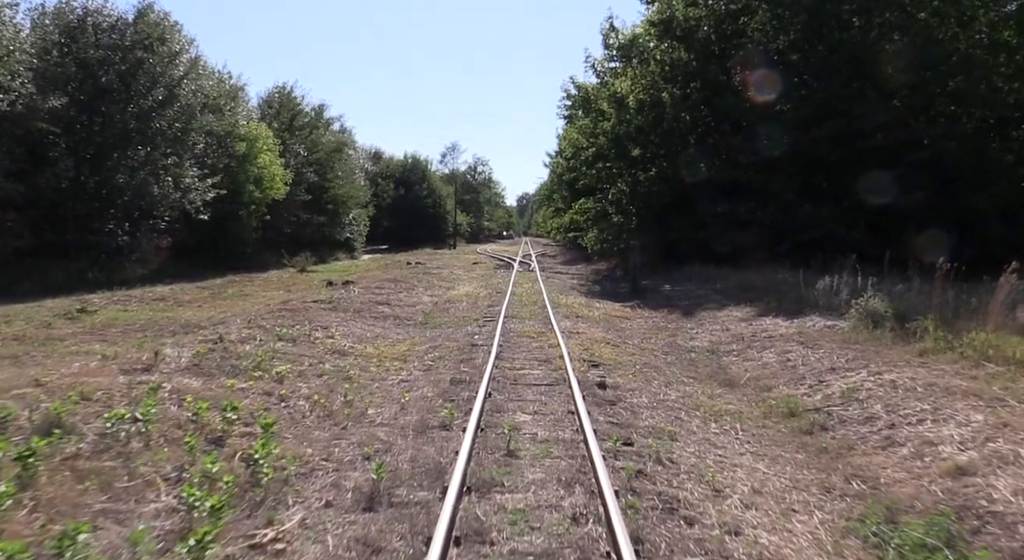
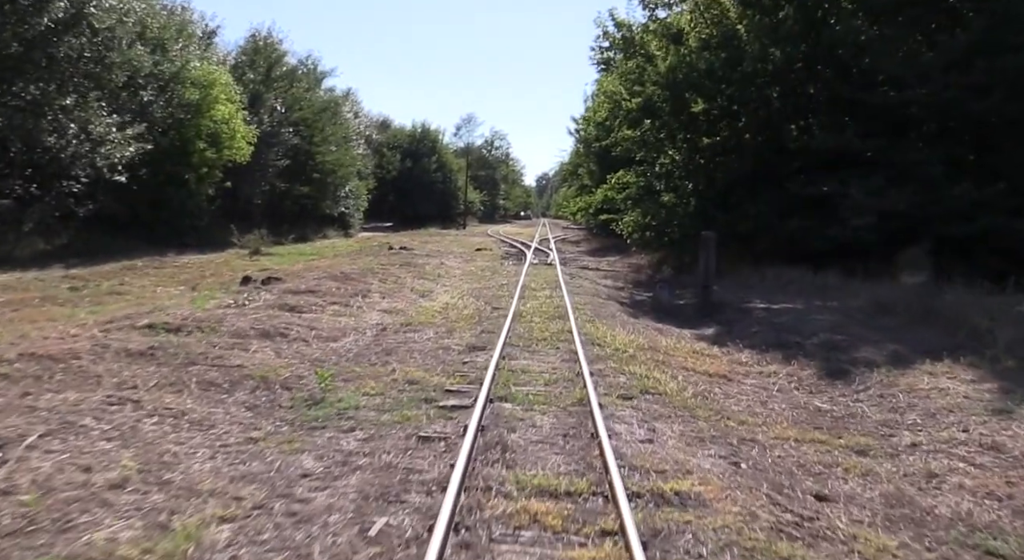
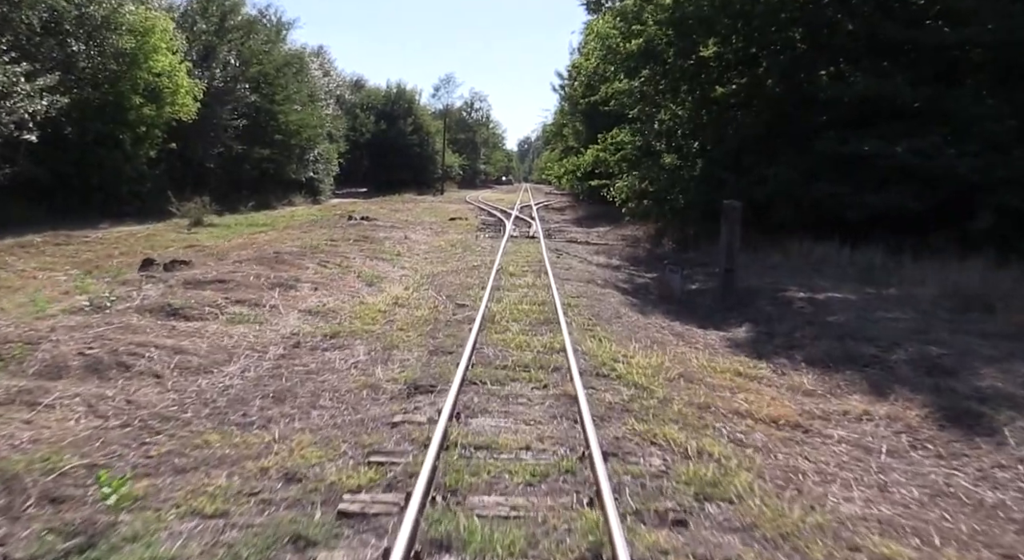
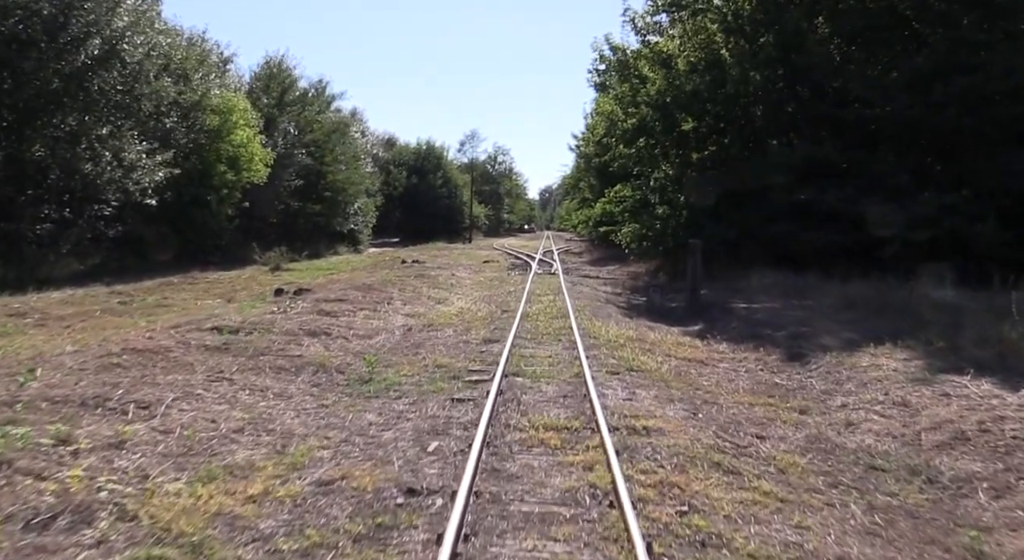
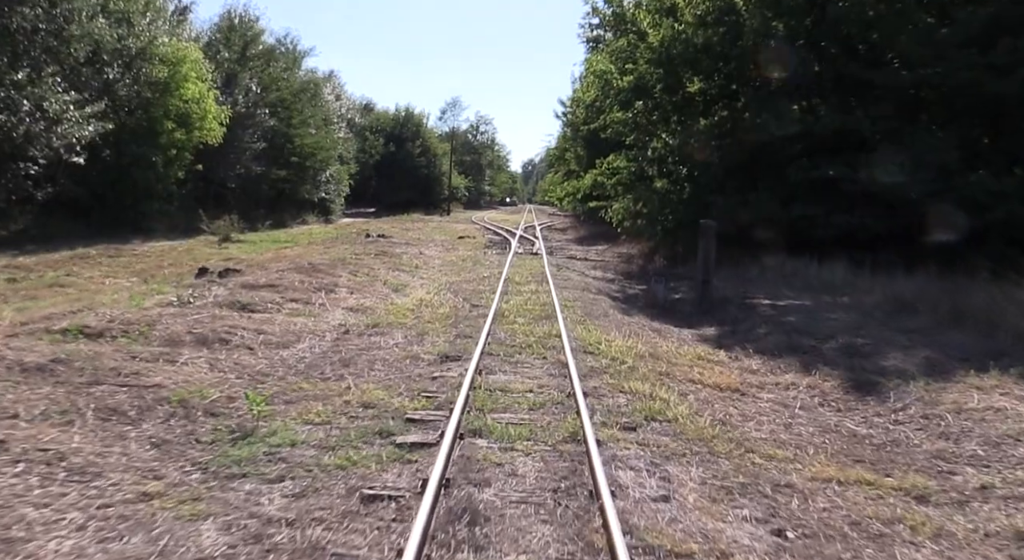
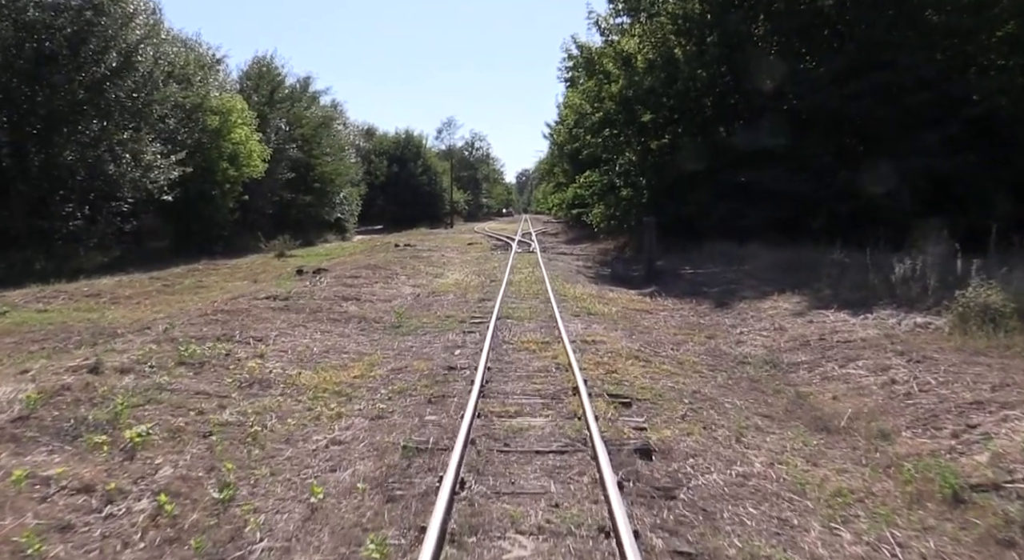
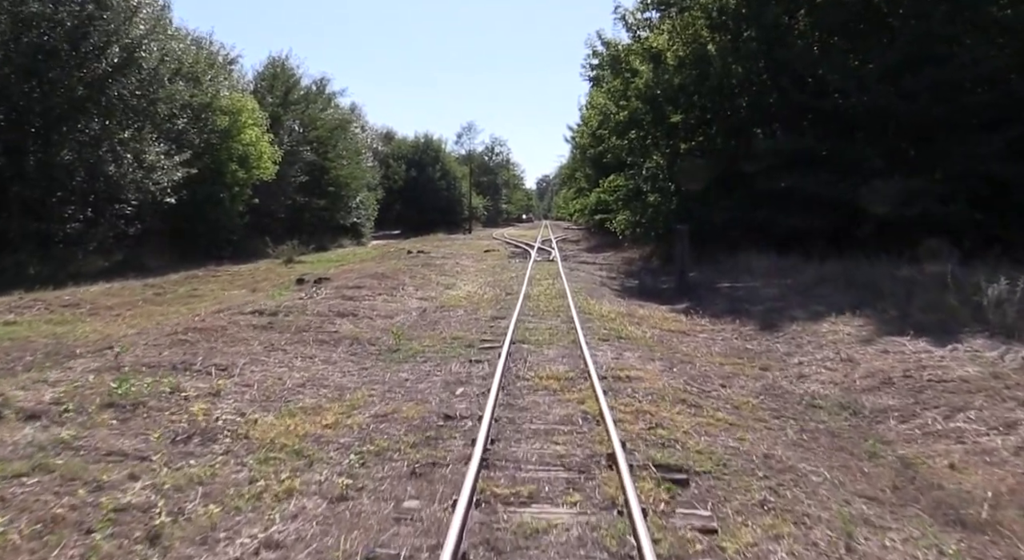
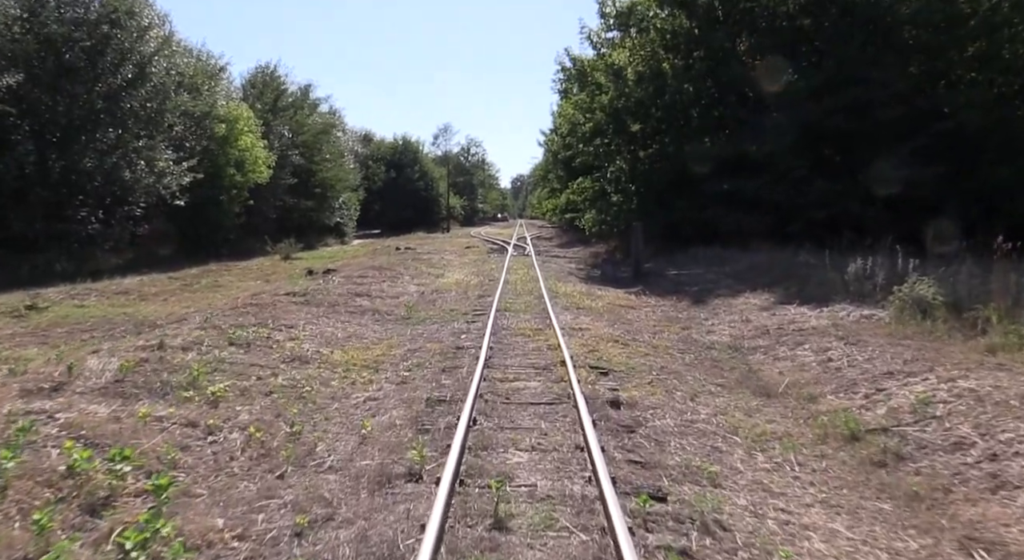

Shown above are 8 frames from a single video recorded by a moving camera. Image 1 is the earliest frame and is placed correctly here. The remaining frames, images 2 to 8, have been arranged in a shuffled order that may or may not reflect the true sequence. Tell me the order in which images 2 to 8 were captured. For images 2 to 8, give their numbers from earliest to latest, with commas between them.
8, 6, 7, 4, 2, 5, 3
